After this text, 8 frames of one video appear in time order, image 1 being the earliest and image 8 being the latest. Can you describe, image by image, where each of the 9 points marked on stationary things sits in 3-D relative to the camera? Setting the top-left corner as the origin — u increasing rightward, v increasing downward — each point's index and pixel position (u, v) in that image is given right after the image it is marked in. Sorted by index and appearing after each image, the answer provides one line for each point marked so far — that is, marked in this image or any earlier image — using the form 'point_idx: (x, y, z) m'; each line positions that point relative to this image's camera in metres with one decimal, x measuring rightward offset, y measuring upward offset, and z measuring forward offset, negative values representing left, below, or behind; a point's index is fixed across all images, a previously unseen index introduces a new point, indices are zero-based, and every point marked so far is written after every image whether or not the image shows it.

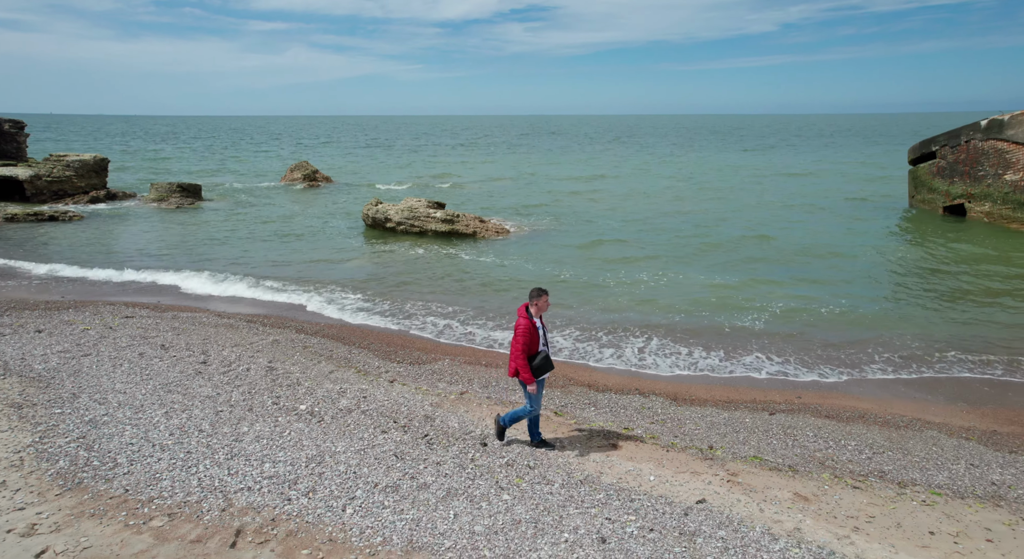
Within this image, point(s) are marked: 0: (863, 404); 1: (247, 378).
0: (+4.7, -1.6, +8.8) m
1: (-4.0, -1.4, +9.9) m
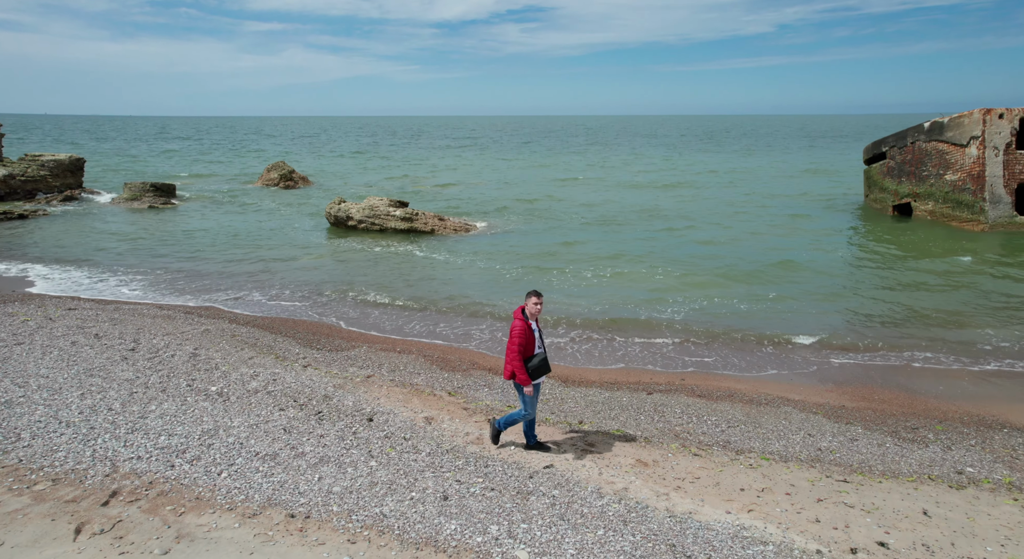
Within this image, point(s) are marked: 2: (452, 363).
0: (+3.2, -1.5, +9.5) m
1: (-5.4, -1.3, +10.5) m
2: (-1.0, -1.3, +10.5) m
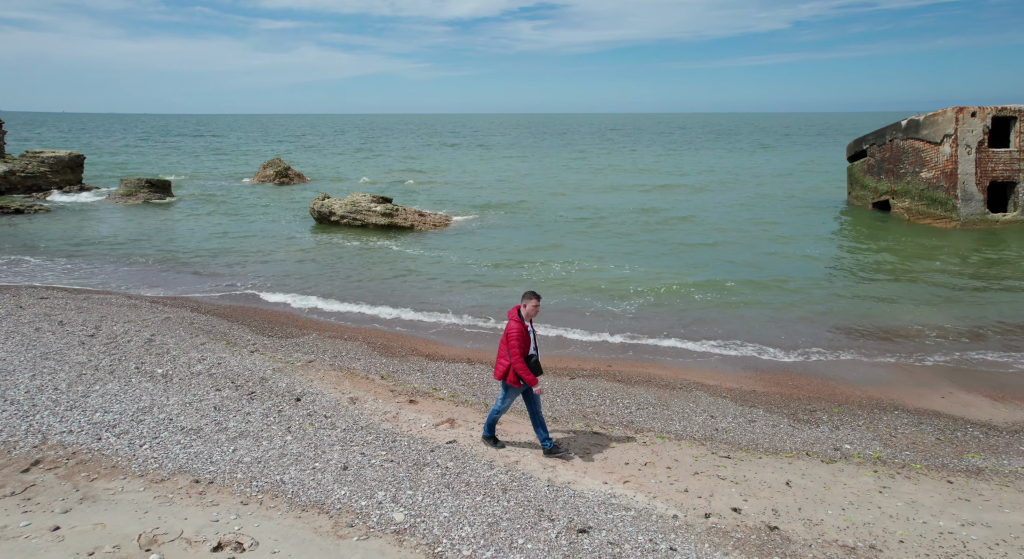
0: (+2.2, -1.3, +9.9) m
1: (-6.4, -1.1, +11.0) m
2: (-2.0, -1.2, +10.9) m
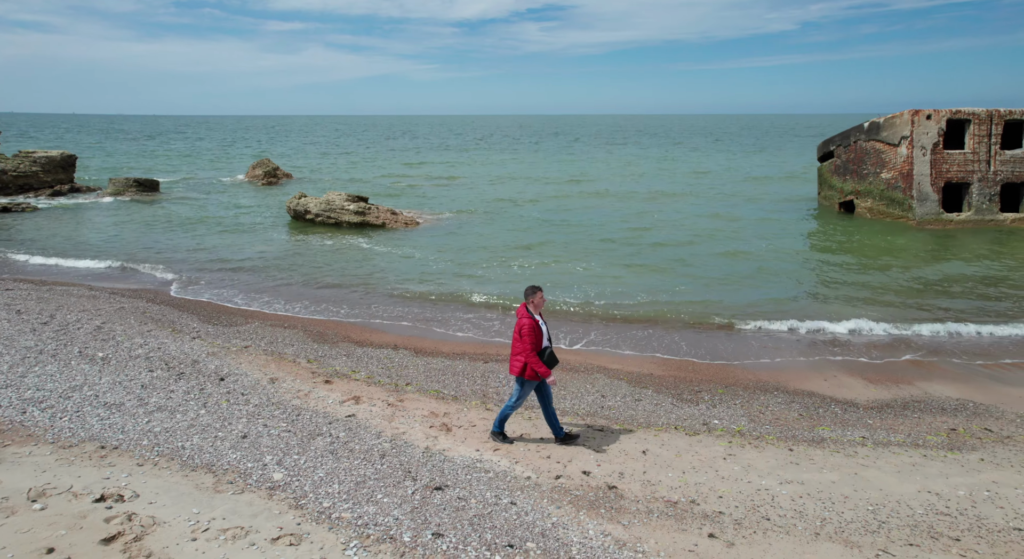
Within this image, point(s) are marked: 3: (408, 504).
0: (+0.9, -1.2, +10.5) m
1: (-7.7, -0.9, +11.6) m
2: (-3.2, -1.0, +11.5) m
3: (-0.9, -2.0, +5.8) m
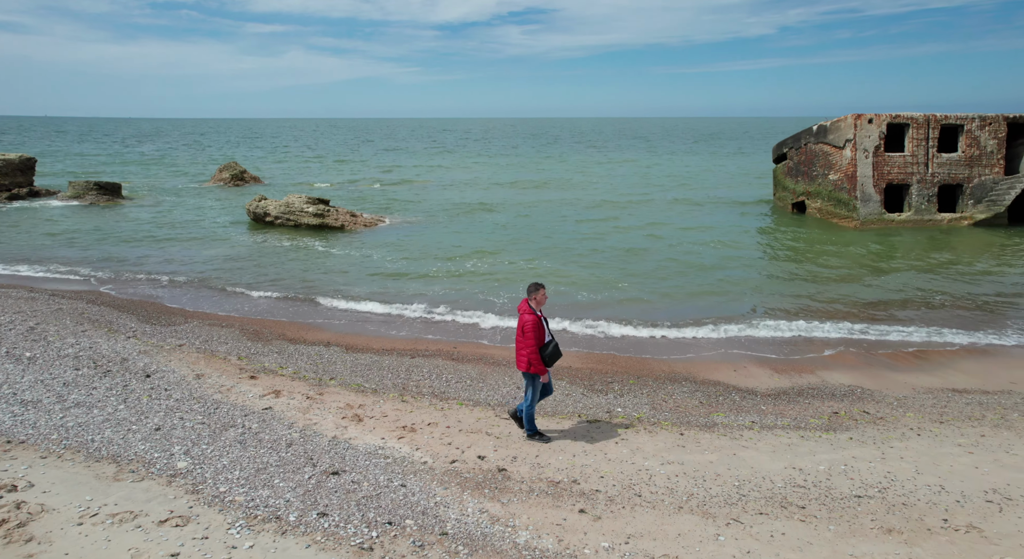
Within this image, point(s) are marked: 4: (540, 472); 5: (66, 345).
0: (-0.3, -1.2, +10.9) m
1: (-8.9, -1.0, +11.6) m
2: (-4.4, -1.0, +11.7) m
3: (-1.9, -1.9, +6.0) m
4: (+0.3, -1.9, +6.5) m
5: (-7.3, -1.1, +10.9) m
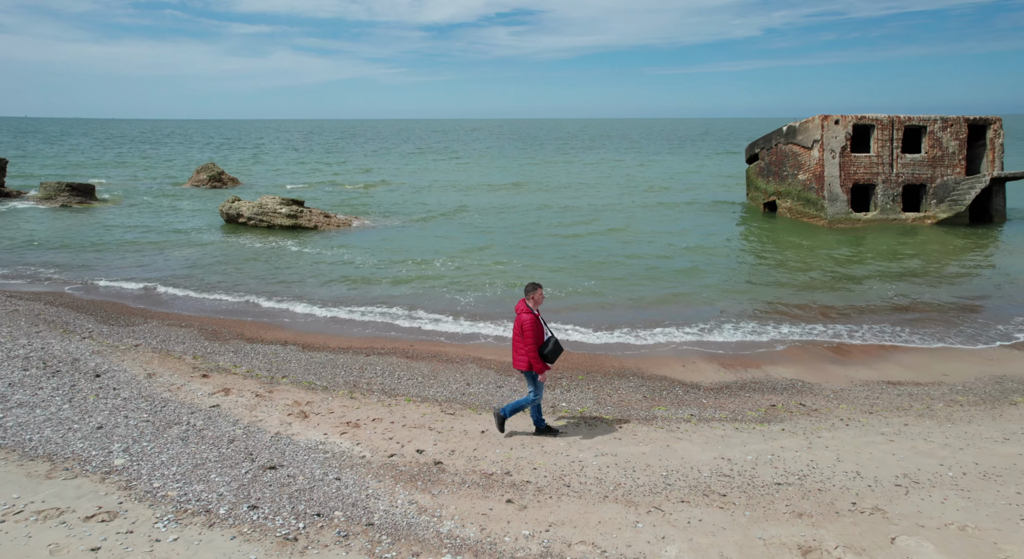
0: (-1.0, -1.1, +11.0) m
1: (-9.7, -1.0, +11.6) m
2: (-5.2, -1.0, +11.8) m
3: (-2.6, -1.9, +6.1) m
4: (-0.4, -1.8, +6.6) m
5: (-8.0, -1.1, +10.9) m
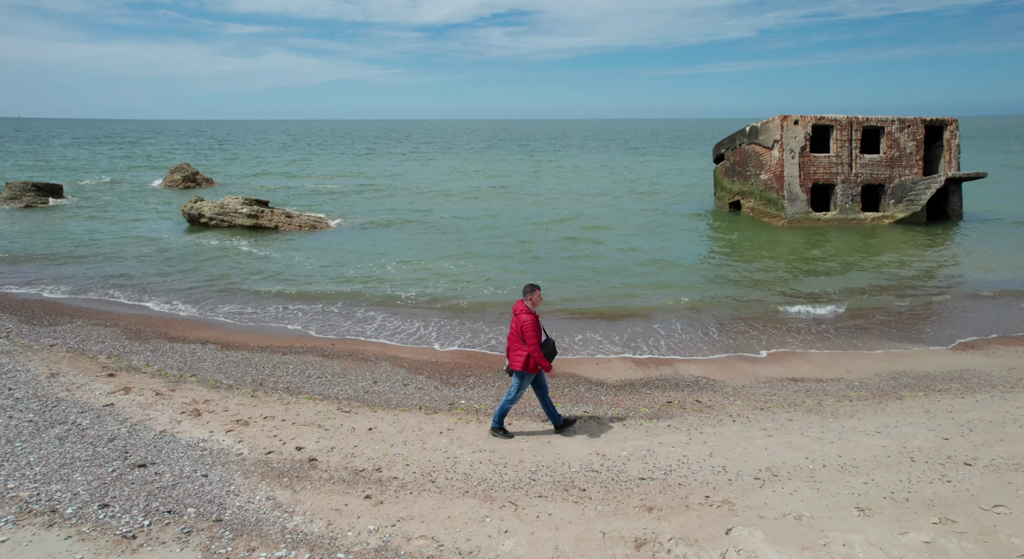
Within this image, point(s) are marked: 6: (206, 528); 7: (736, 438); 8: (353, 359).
0: (-2.3, -1.1, +11.0) m
1: (-11.0, -1.0, +11.4) m
2: (-6.5, -1.0, +11.7) m
3: (-3.8, -1.8, +6.1) m
4: (-1.6, -1.8, +6.6) m
5: (-9.4, -1.1, +10.8) m
6: (-2.4, -2.0, +5.3) m
7: (+2.4, -1.7, +7.0) m
8: (-2.5, -1.2, +10.2) m
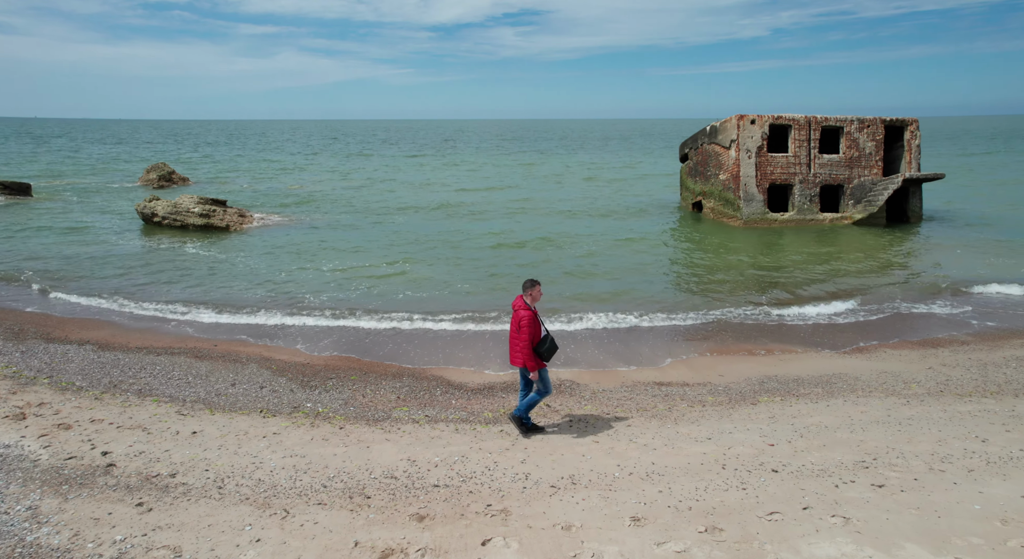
0: (-4.2, -1.1, +10.7) m
1: (-12.9, -0.9, +11.2) m
2: (-8.4, -1.0, +11.5) m
3: (-5.7, -1.8, +5.9) m
4: (-3.5, -1.8, +6.4) m
5: (-11.2, -1.1, +10.5) m
6: (-4.3, -2.0, +5.0) m
7: (+0.5, -1.7, +6.8) m
8: (-4.3, -1.2, +10.0) m
